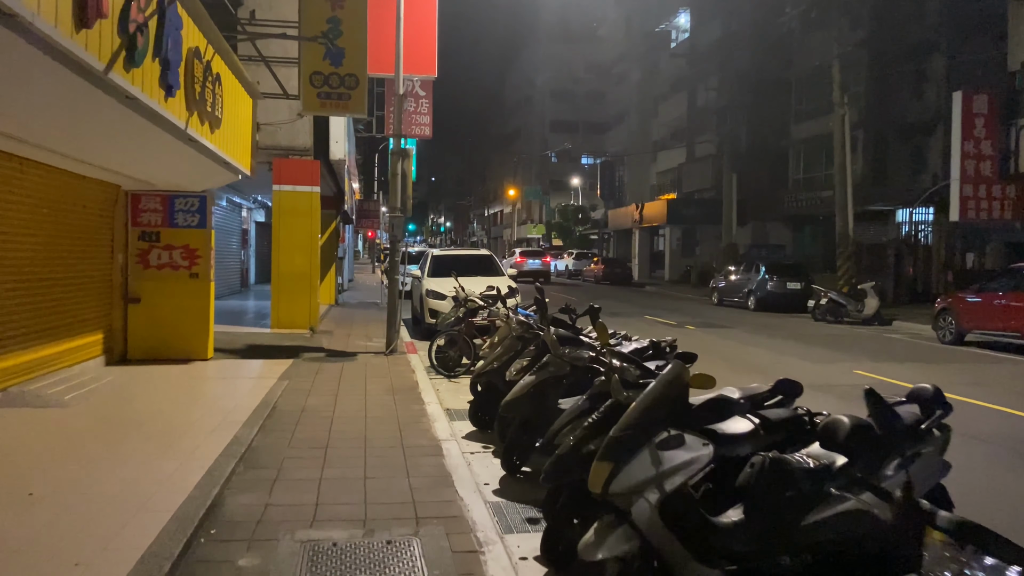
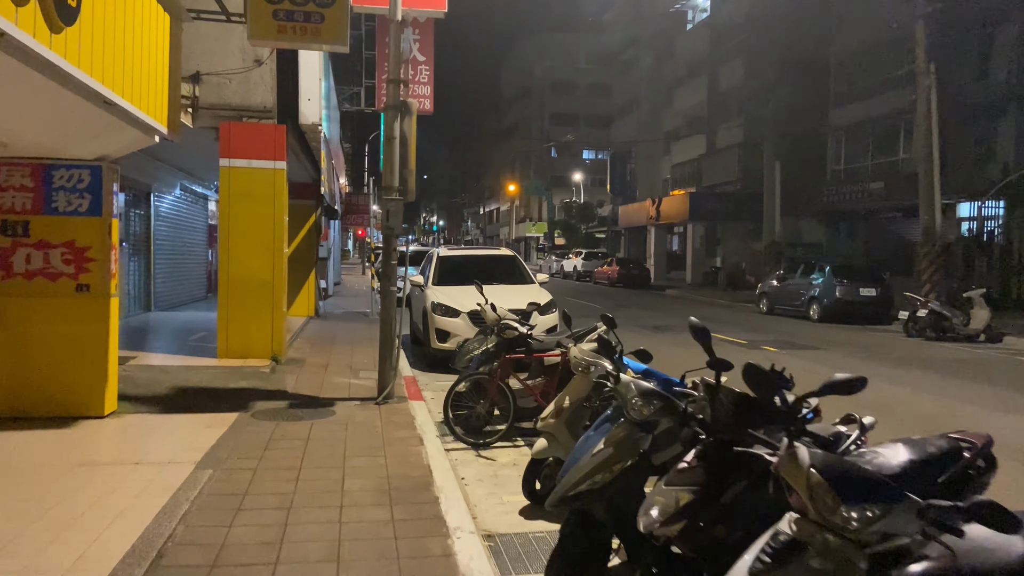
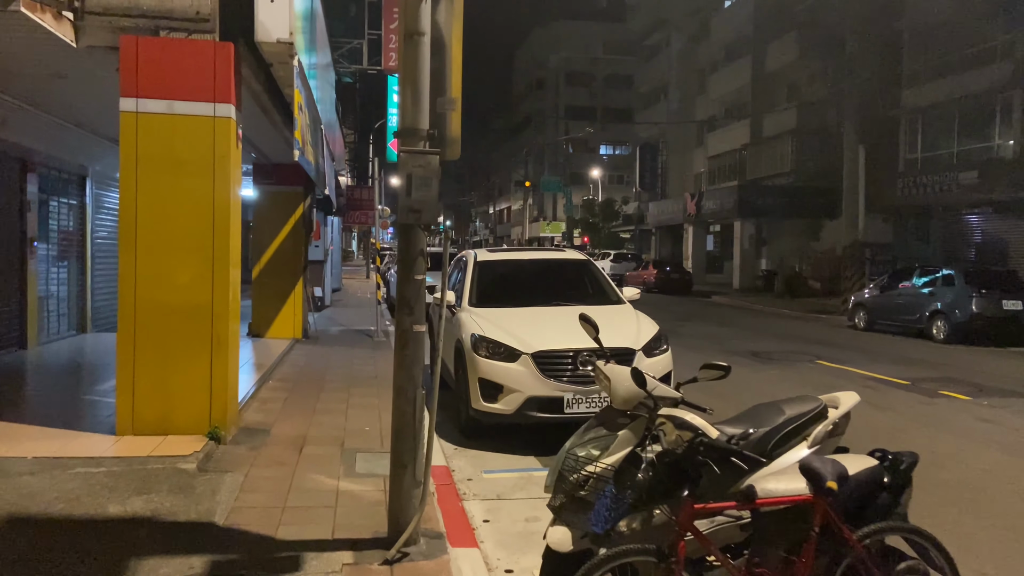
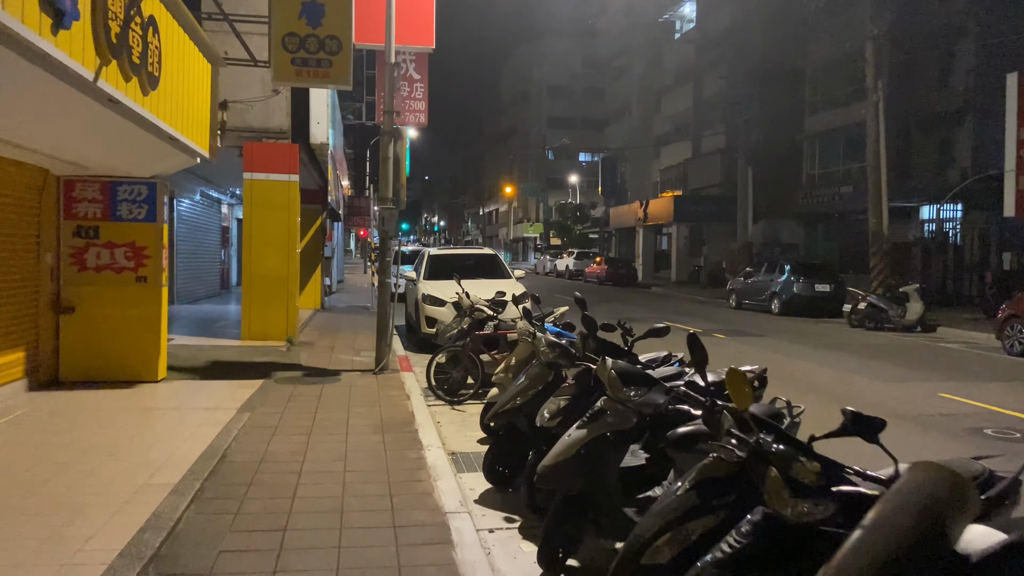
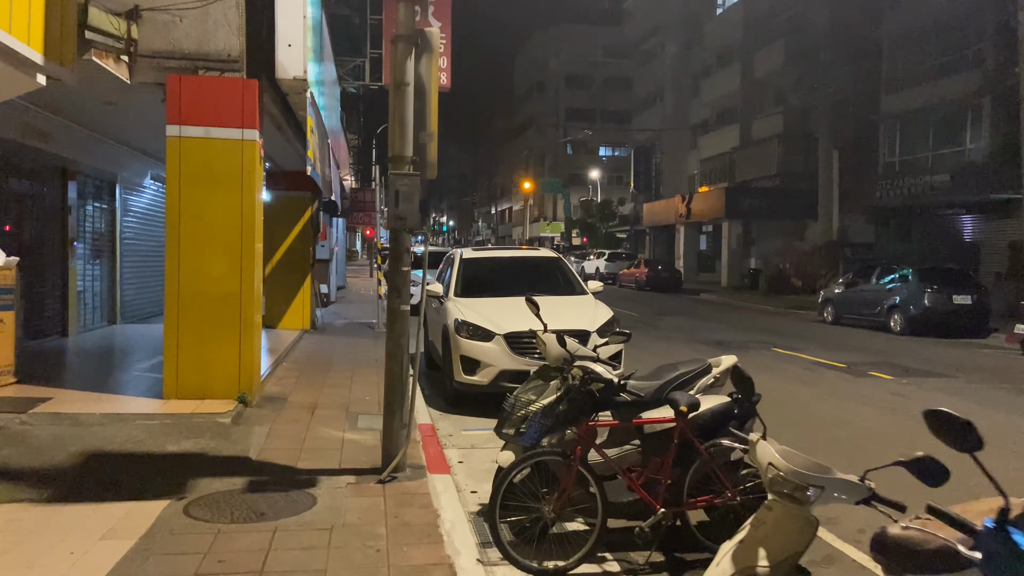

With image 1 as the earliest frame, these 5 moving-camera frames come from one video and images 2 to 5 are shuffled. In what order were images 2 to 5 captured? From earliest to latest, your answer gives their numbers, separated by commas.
4, 2, 5, 3
